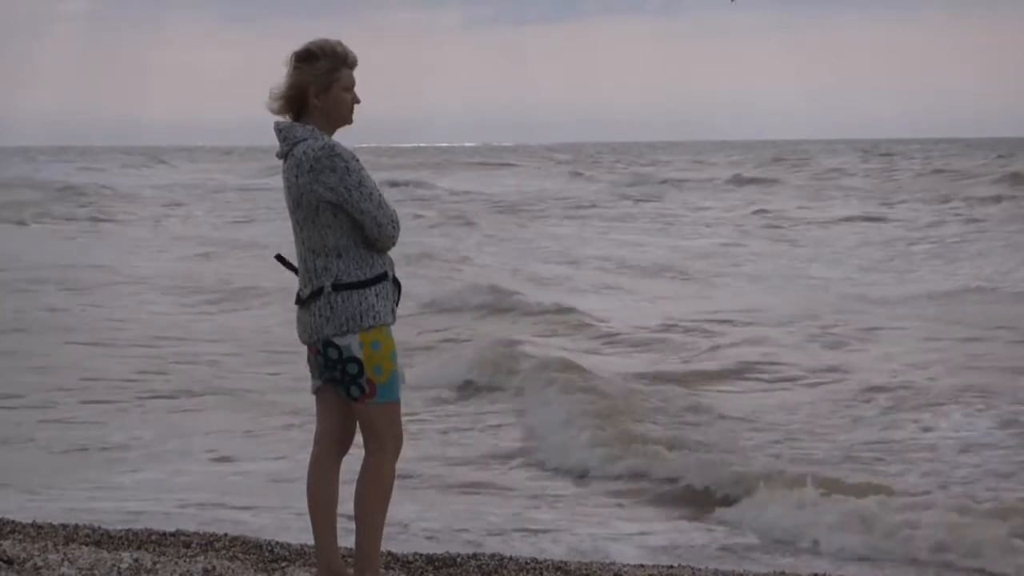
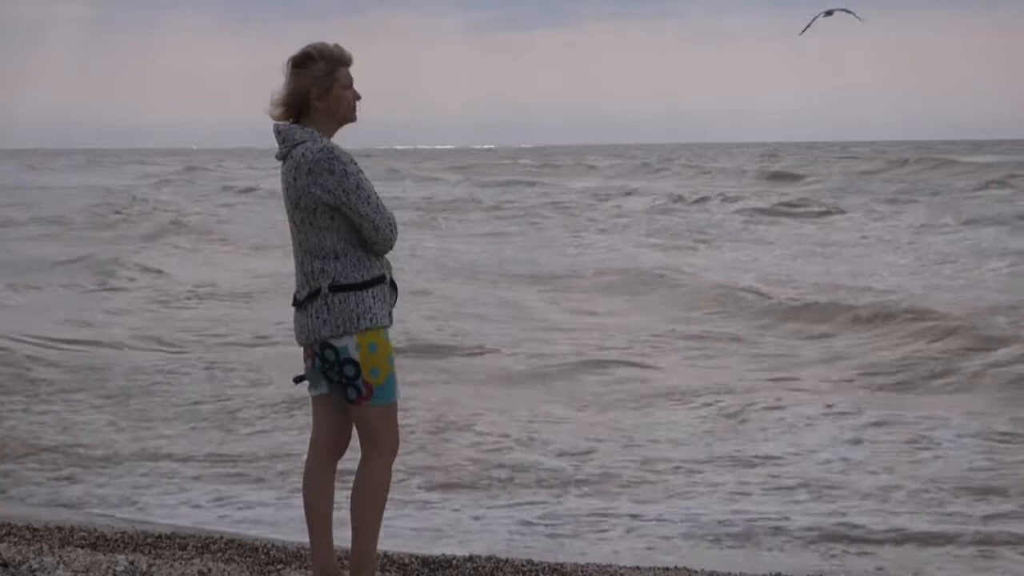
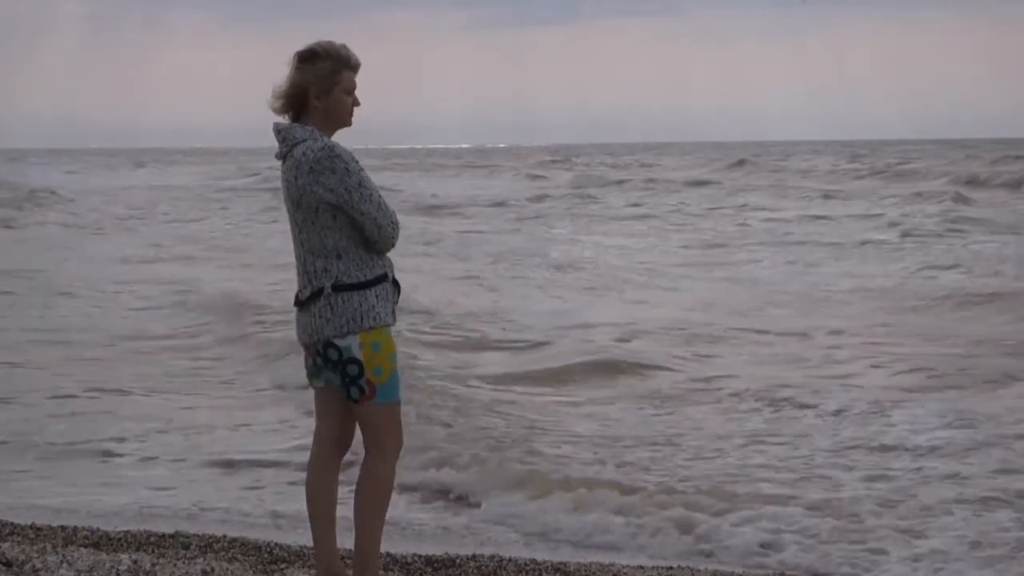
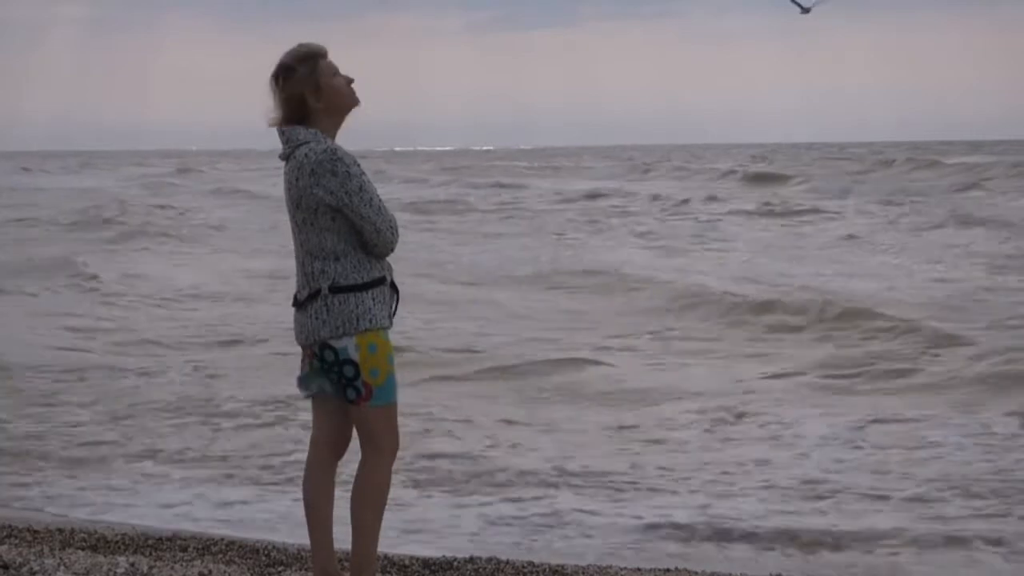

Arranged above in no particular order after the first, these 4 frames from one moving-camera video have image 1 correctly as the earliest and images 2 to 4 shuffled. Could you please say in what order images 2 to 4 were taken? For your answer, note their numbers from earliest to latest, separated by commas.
3, 2, 4
